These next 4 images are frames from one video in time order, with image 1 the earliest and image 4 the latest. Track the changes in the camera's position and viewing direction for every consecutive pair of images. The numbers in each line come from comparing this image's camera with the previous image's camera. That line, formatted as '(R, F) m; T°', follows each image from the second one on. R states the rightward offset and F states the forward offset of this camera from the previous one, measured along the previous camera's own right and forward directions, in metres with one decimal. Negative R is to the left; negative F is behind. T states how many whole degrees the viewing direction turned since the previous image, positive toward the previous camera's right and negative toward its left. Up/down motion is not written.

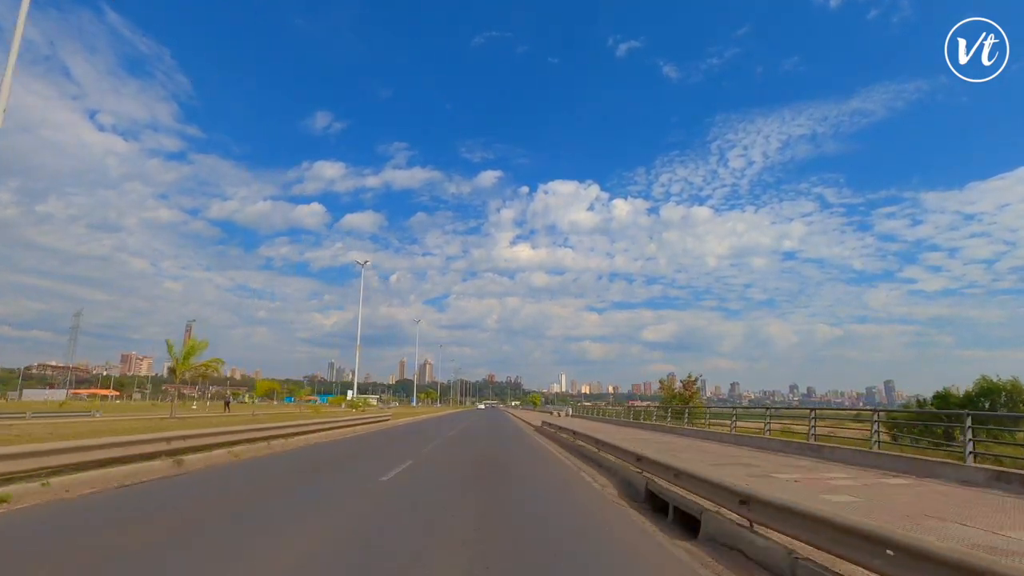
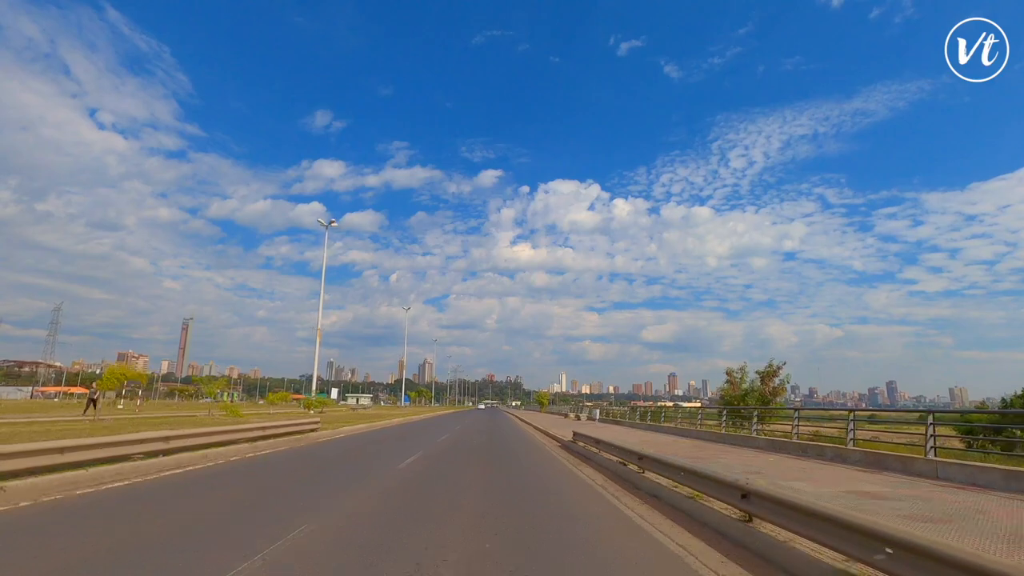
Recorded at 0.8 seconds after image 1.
(-1.2, +0.4) m; 0°
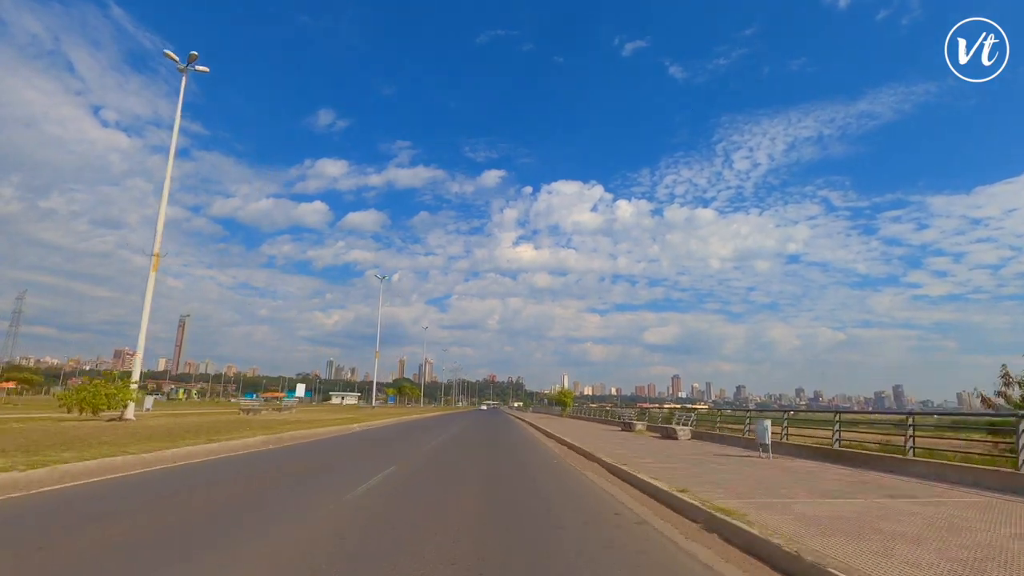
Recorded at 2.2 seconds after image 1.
(+1.0, +0.6) m; 0°
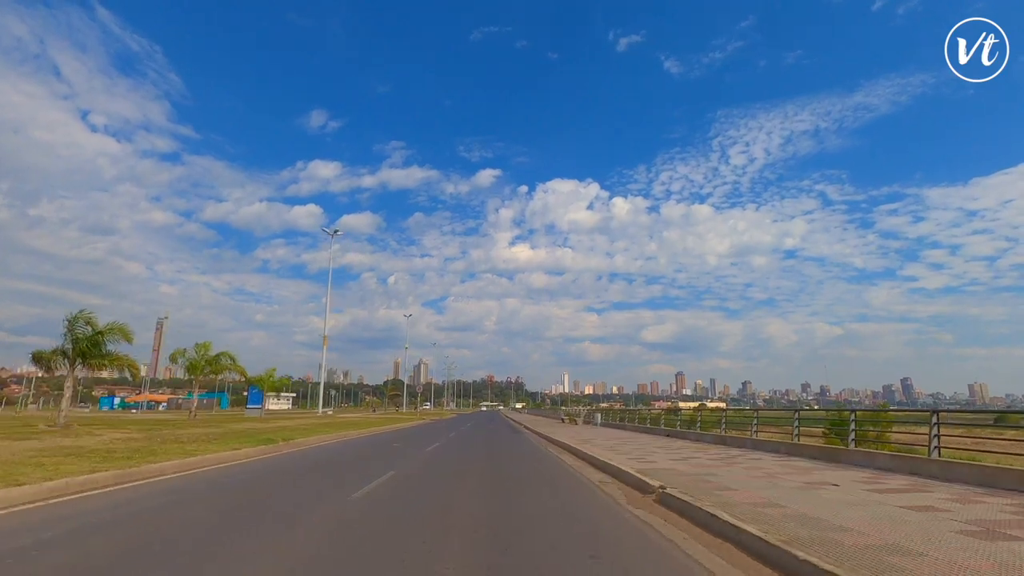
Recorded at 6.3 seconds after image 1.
(-0.3, +1.6) m; 0°
